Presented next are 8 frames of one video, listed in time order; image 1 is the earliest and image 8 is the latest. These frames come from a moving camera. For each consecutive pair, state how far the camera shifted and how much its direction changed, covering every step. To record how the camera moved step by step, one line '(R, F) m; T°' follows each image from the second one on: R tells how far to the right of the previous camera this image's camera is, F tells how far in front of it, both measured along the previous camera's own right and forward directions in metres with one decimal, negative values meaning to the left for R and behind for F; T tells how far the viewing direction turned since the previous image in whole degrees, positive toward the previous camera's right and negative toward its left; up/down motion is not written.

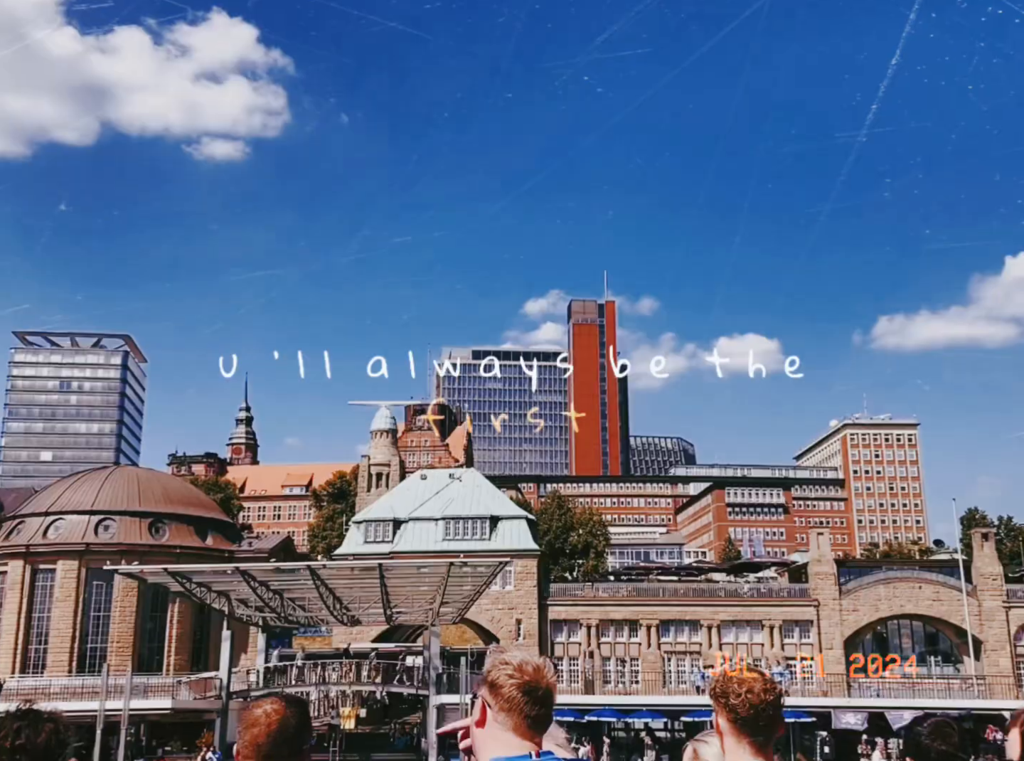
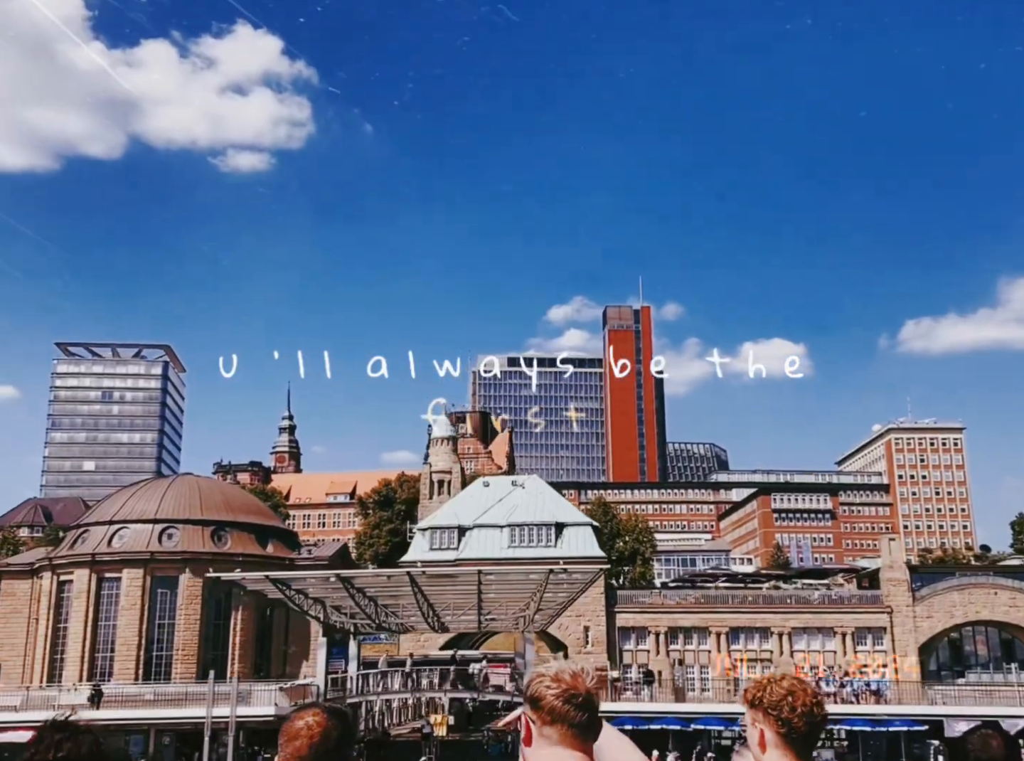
(-1.4, 0.0) m; -2°
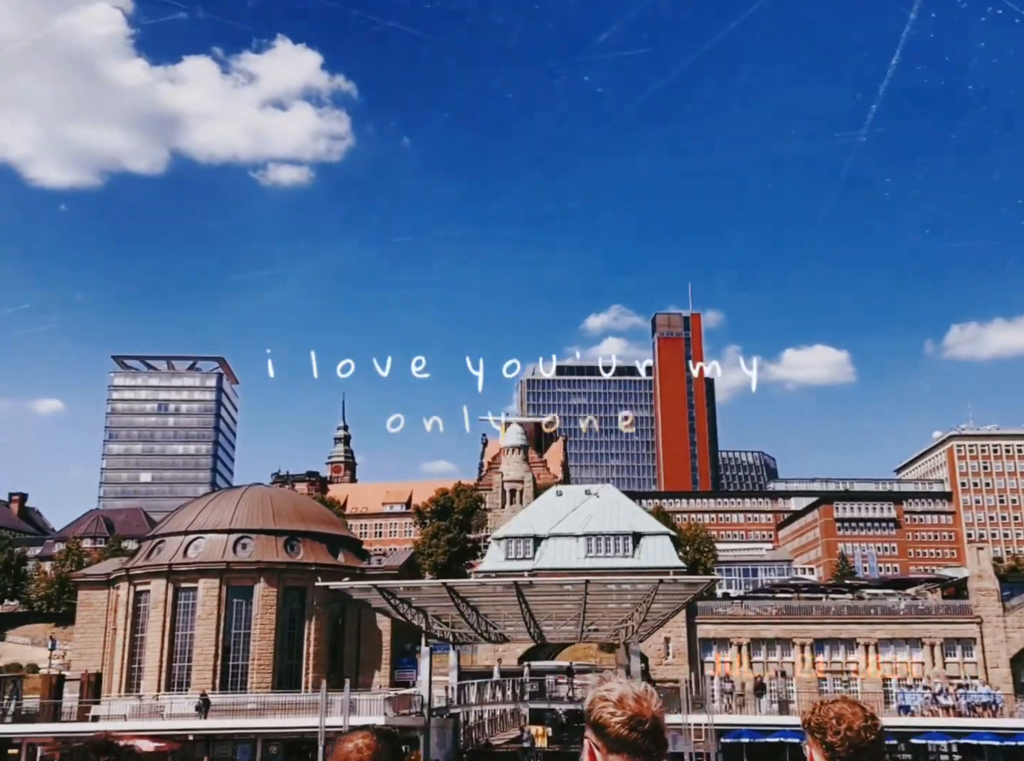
(-1.3, +0.1) m; -2°
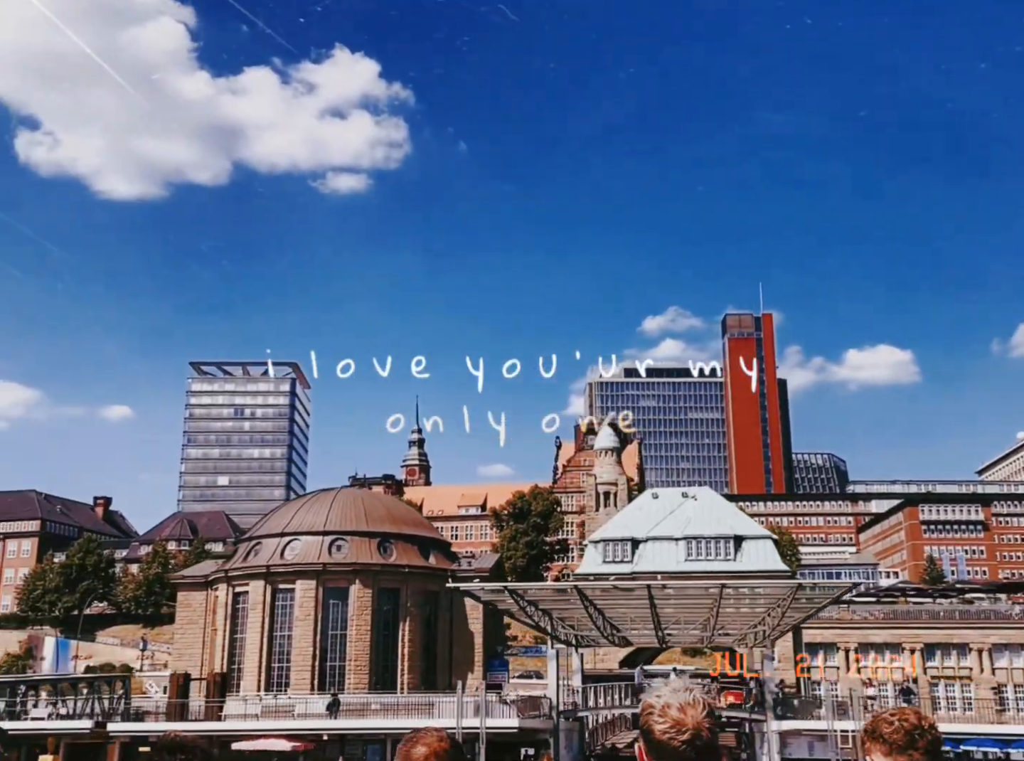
(-1.4, 0.0) m; -3°
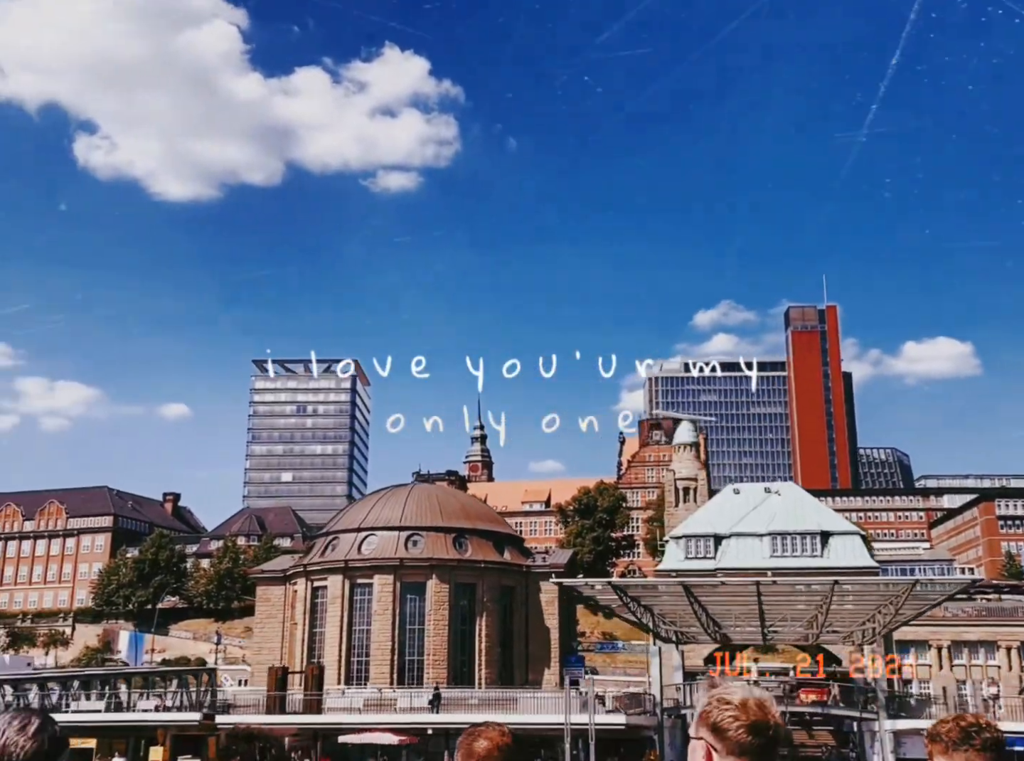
(-1.0, +0.2) m; -3°
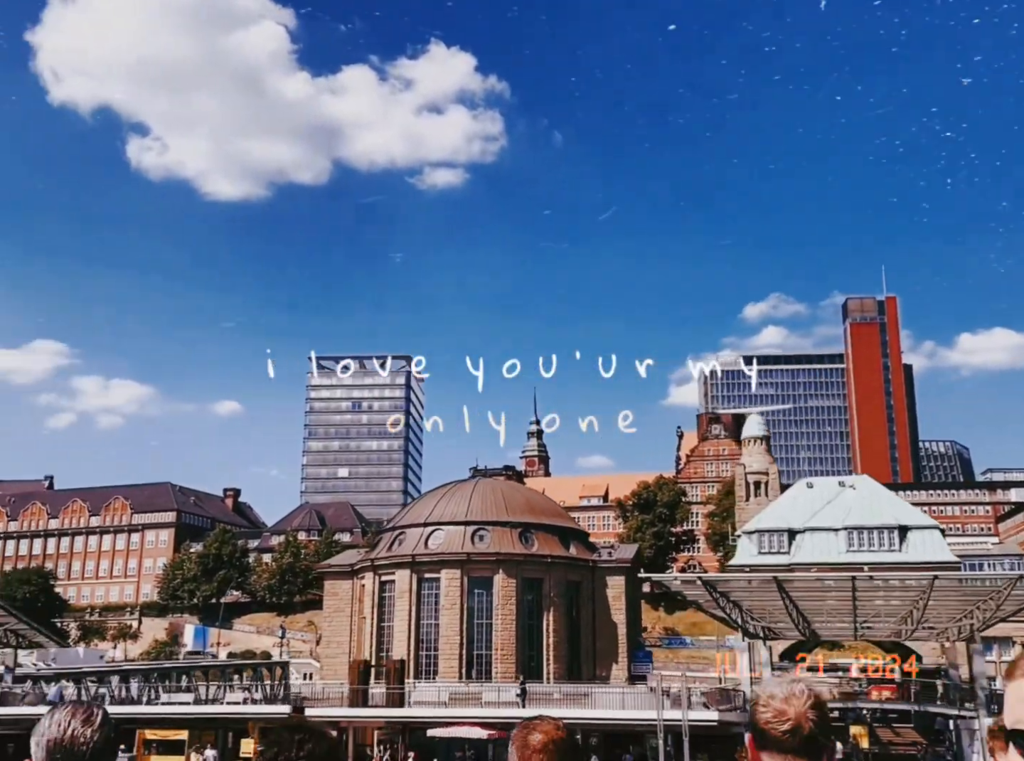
(-0.8, +0.2) m; -3°
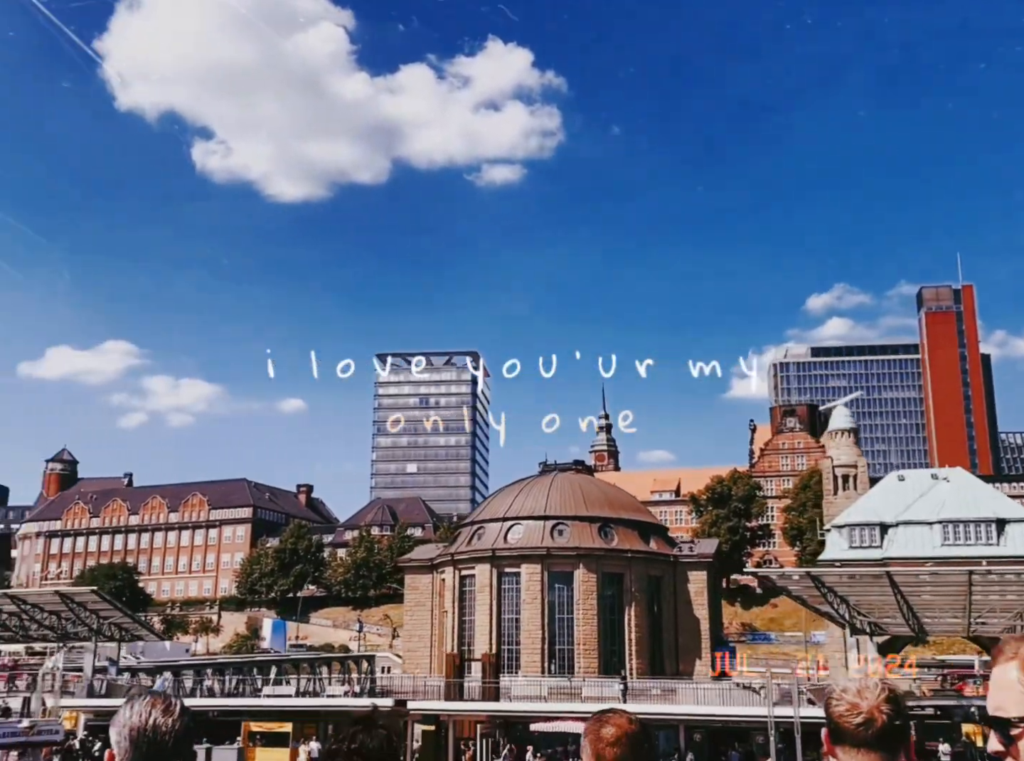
(-0.8, +0.2) m; -3°
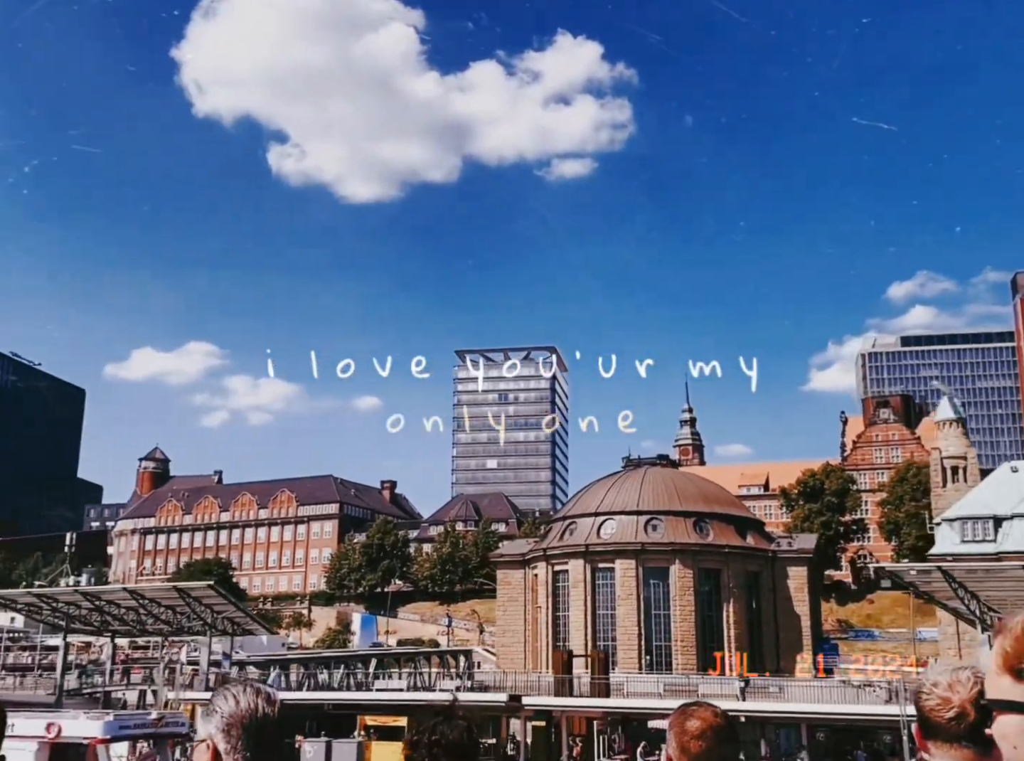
(-0.8, +0.4) m; -4°
